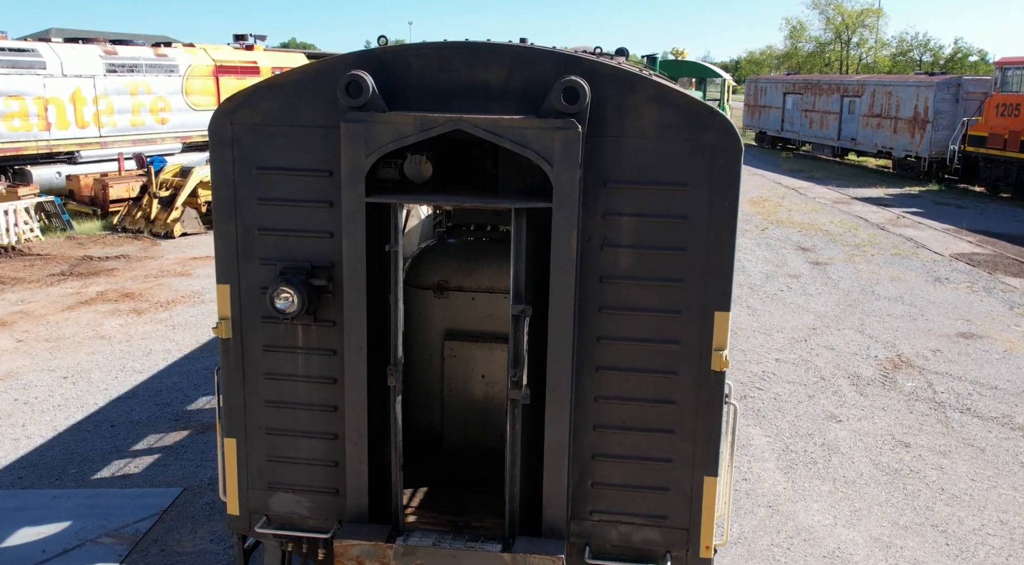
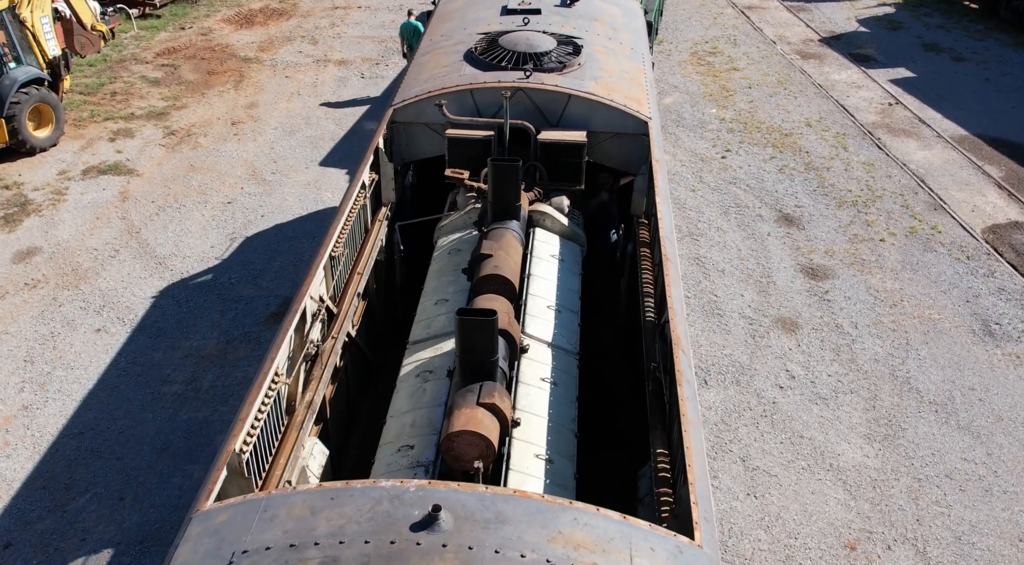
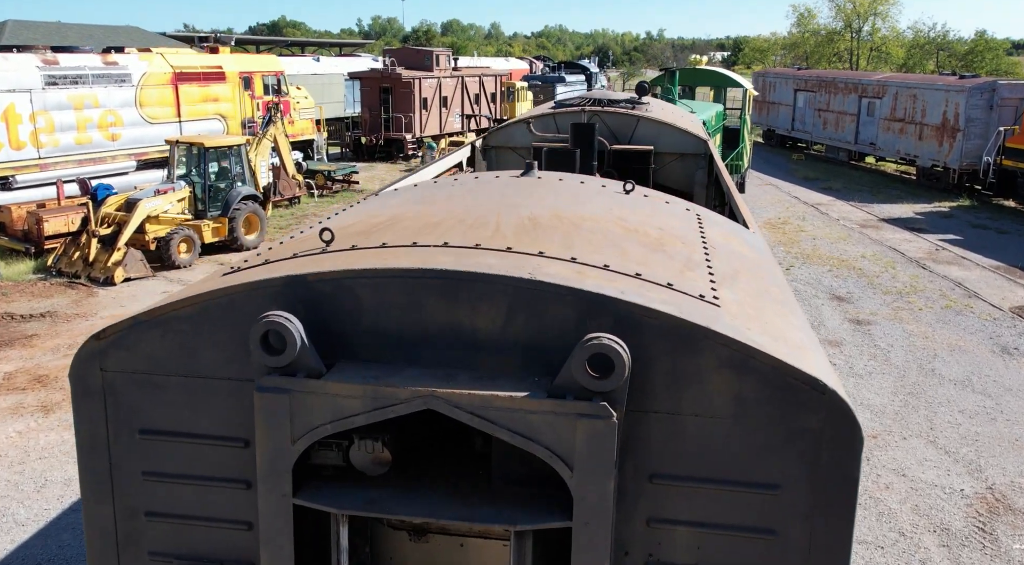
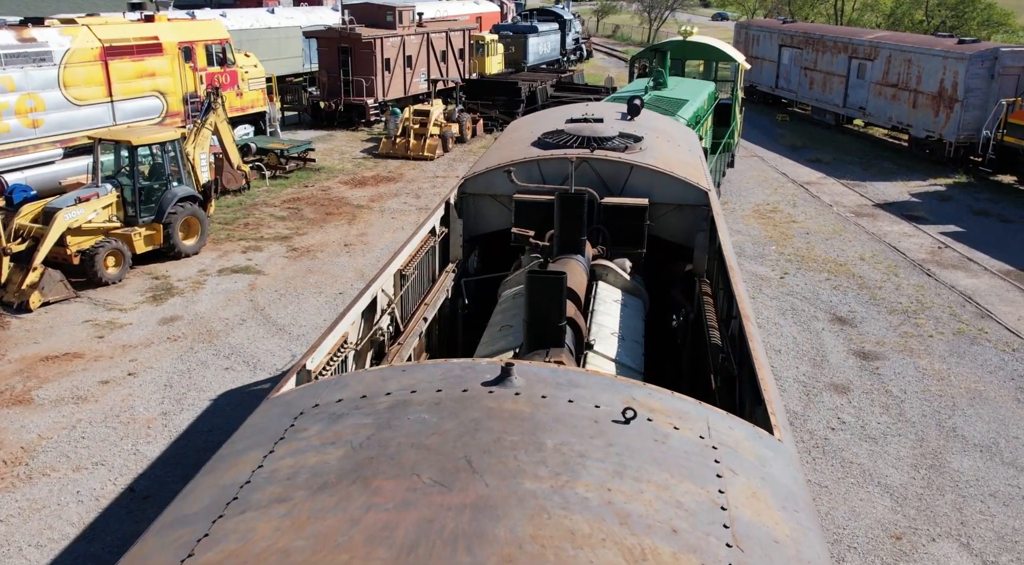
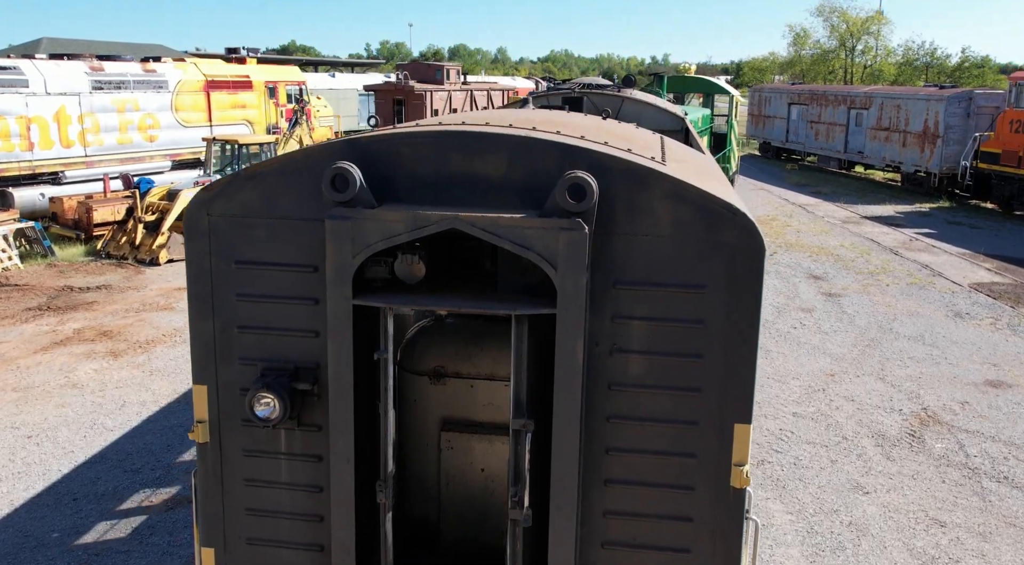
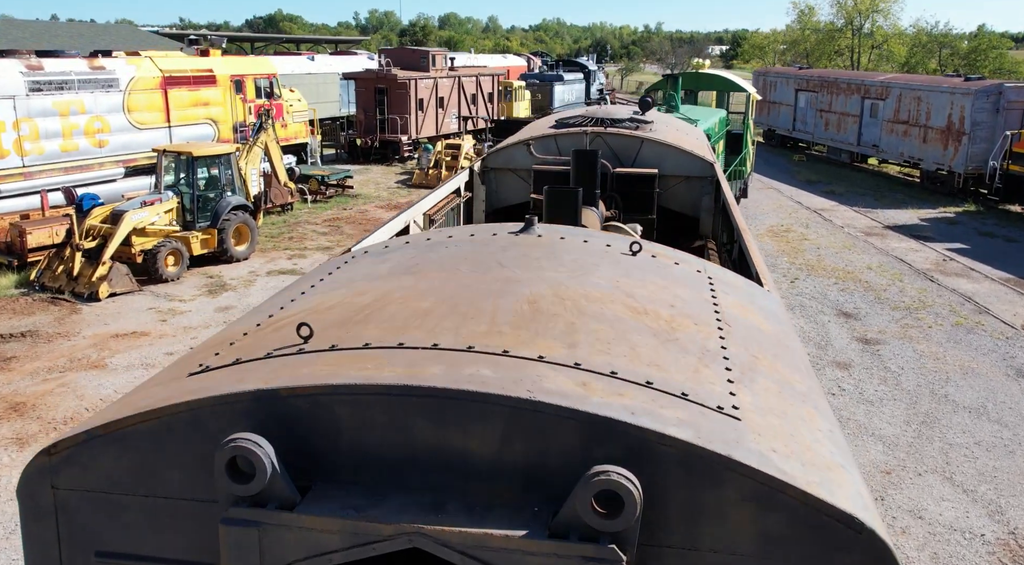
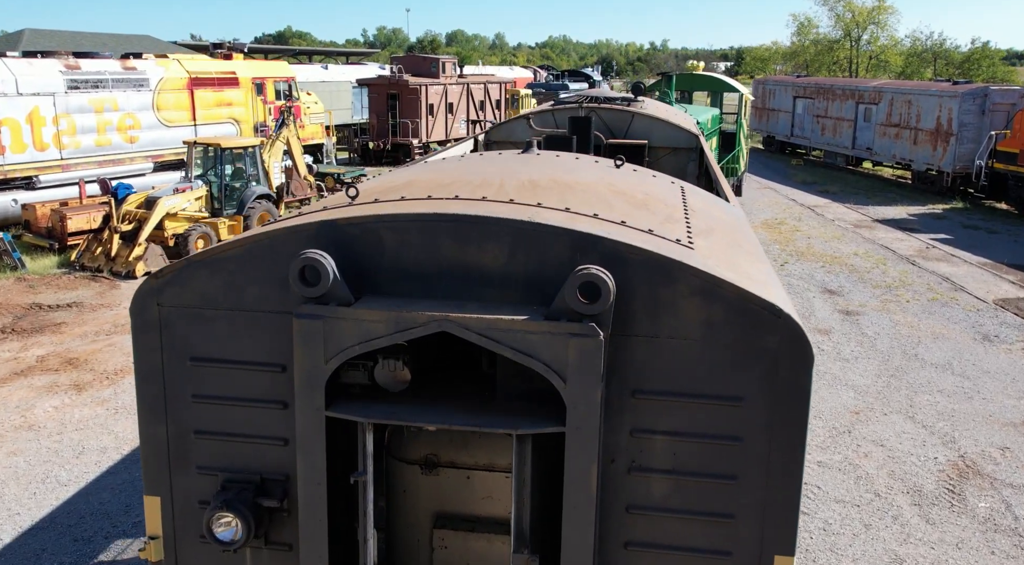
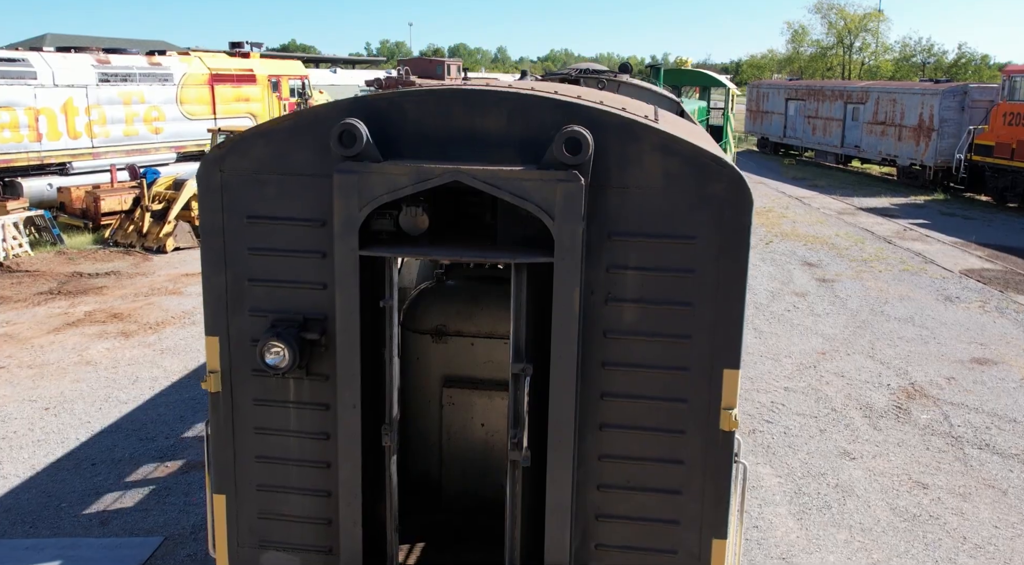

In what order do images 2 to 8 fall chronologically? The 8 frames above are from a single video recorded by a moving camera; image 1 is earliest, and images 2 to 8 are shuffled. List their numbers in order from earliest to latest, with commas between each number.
8, 5, 7, 3, 6, 4, 2
